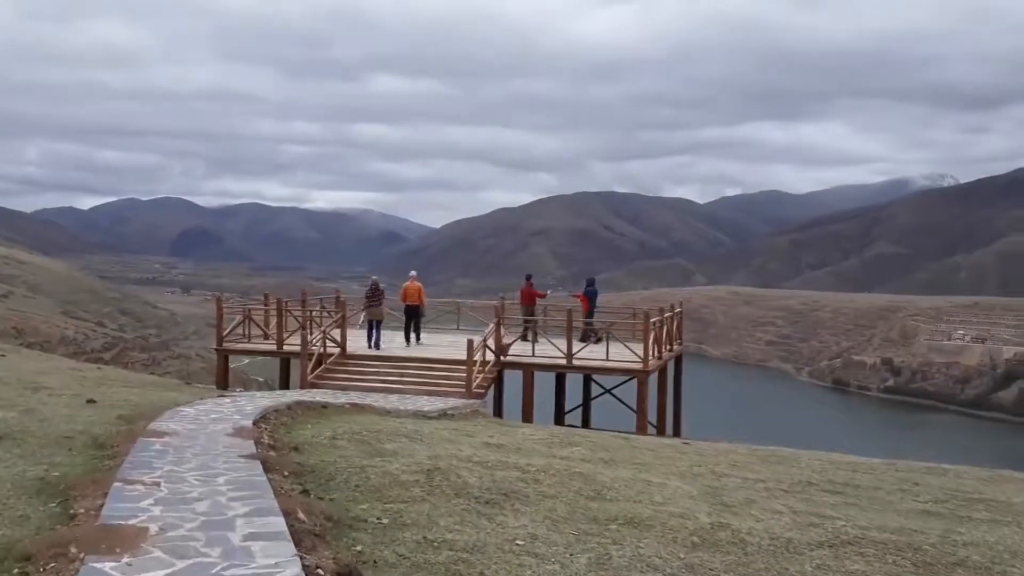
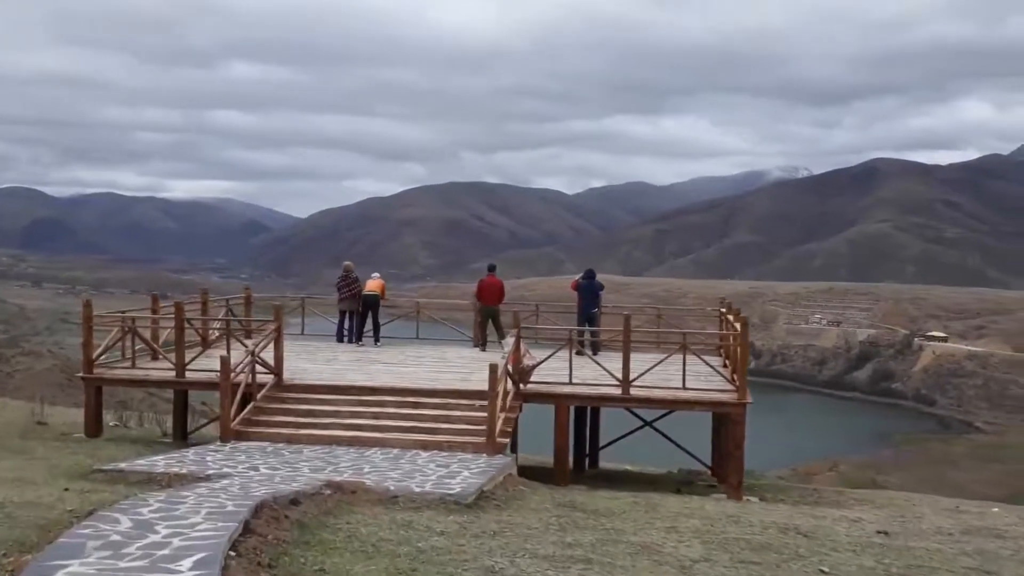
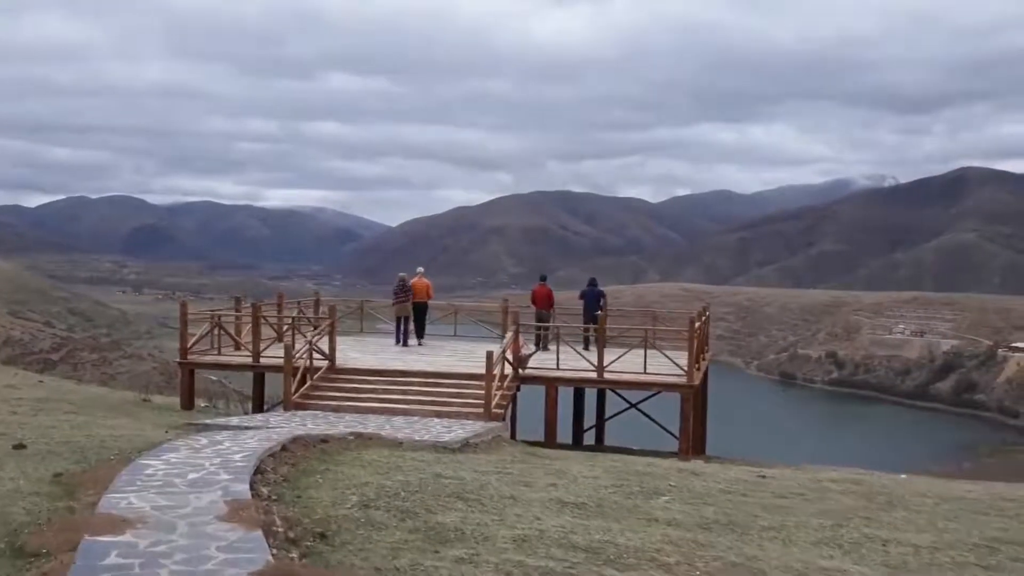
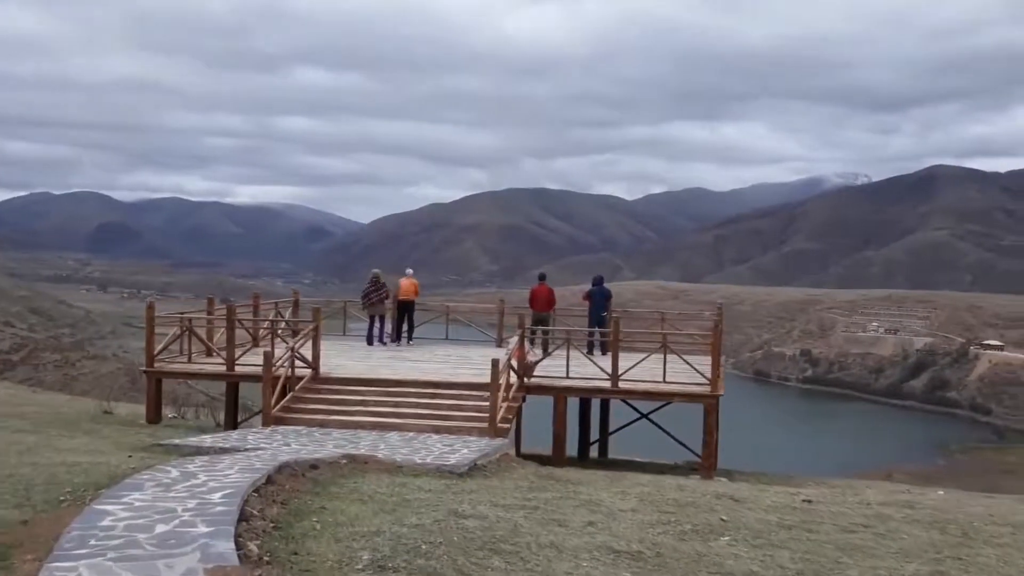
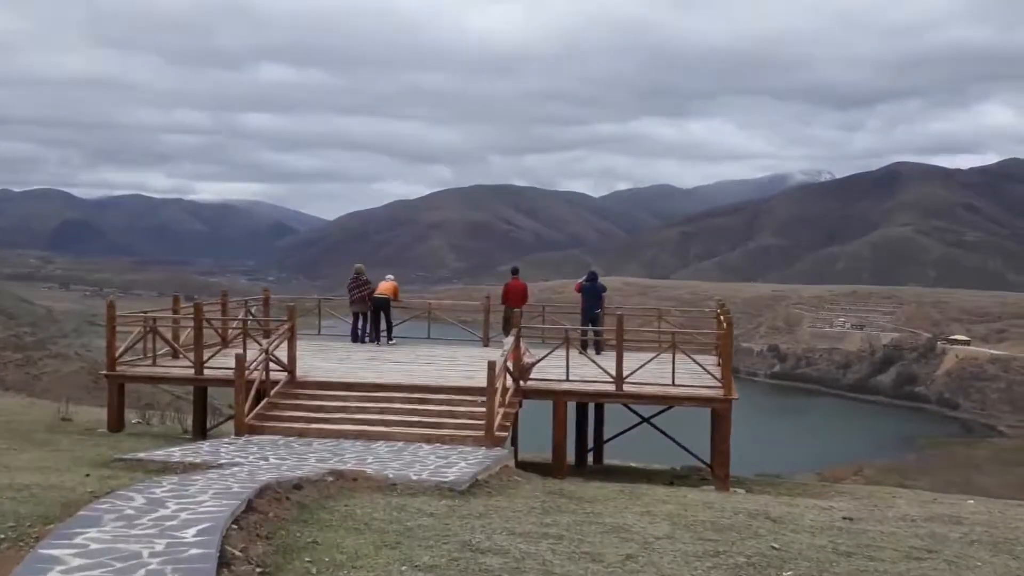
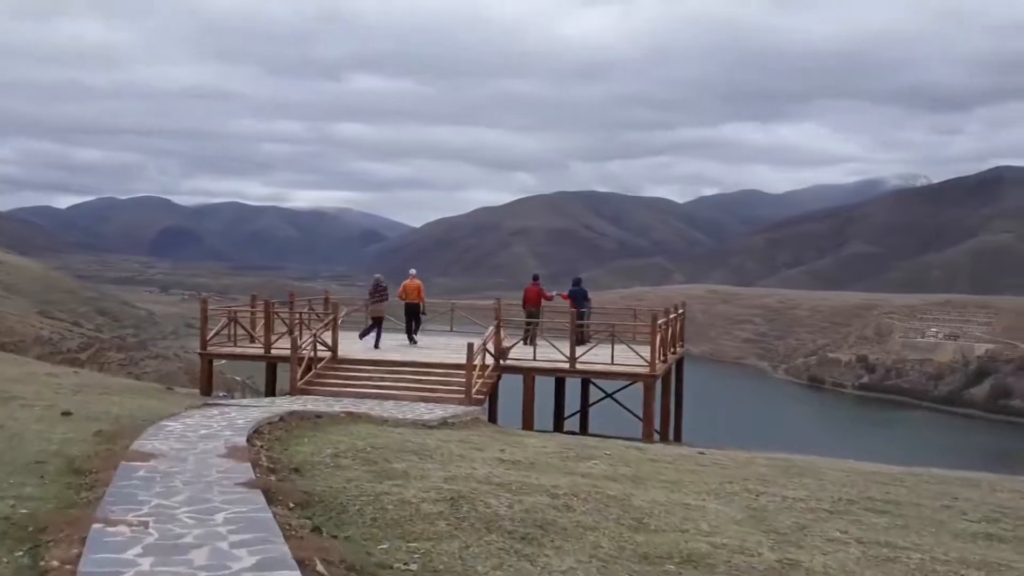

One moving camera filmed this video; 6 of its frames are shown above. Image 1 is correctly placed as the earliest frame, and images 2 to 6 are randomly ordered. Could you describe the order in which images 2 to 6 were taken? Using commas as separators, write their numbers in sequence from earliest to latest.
6, 3, 4, 5, 2
